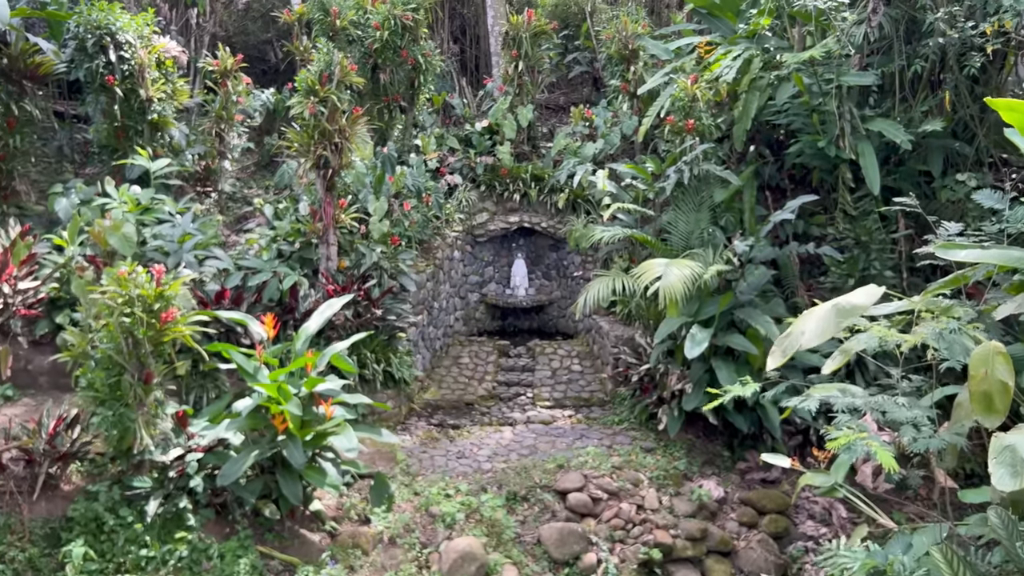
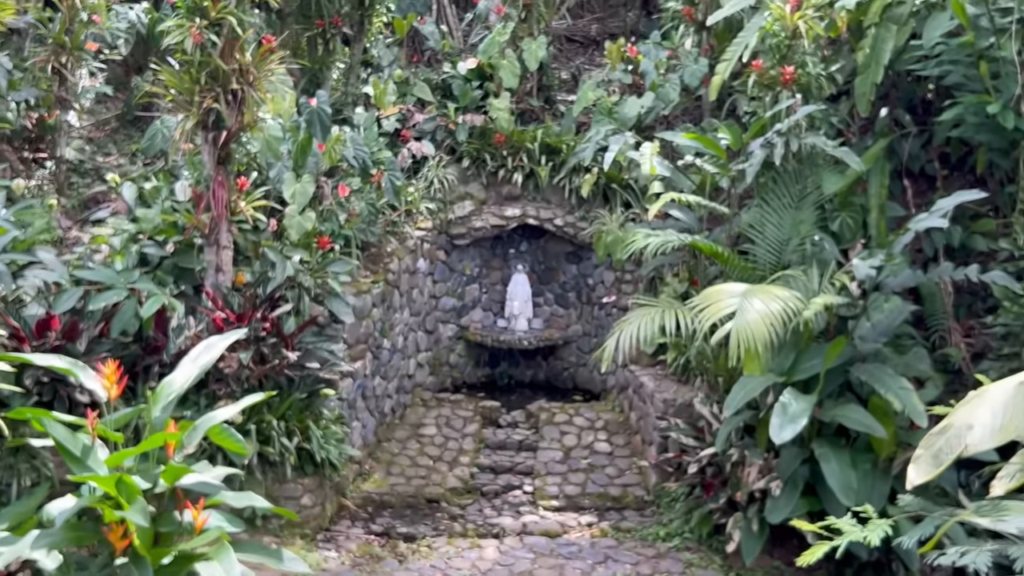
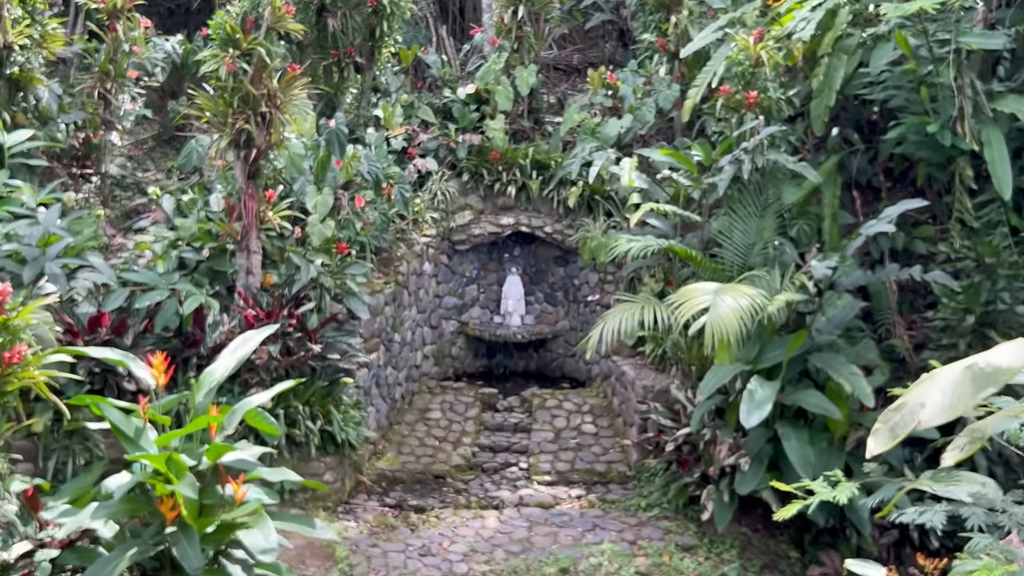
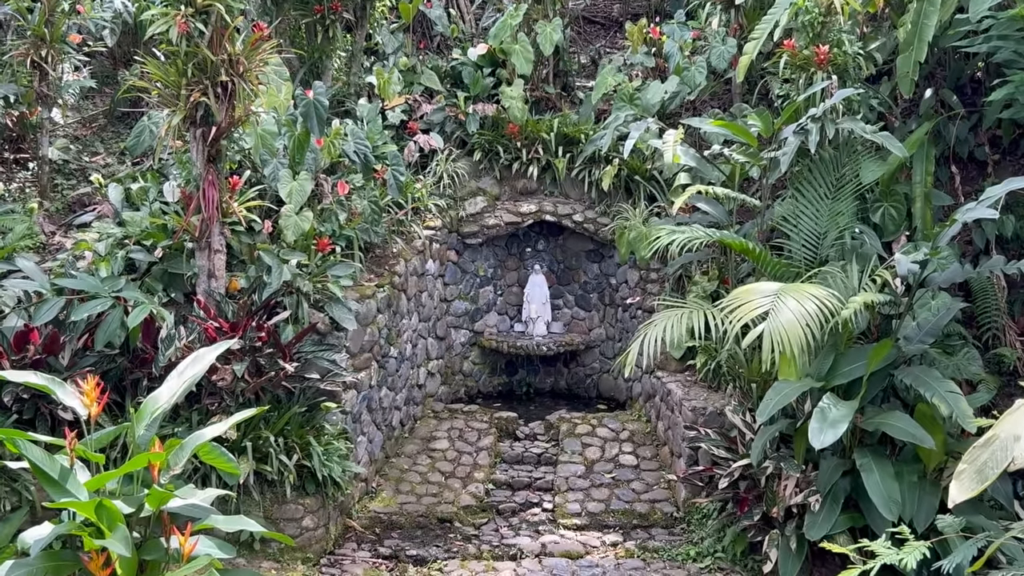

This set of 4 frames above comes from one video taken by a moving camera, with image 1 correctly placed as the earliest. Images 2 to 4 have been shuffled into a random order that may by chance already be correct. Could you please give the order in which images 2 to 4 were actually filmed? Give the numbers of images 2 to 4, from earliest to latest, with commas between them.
3, 2, 4
